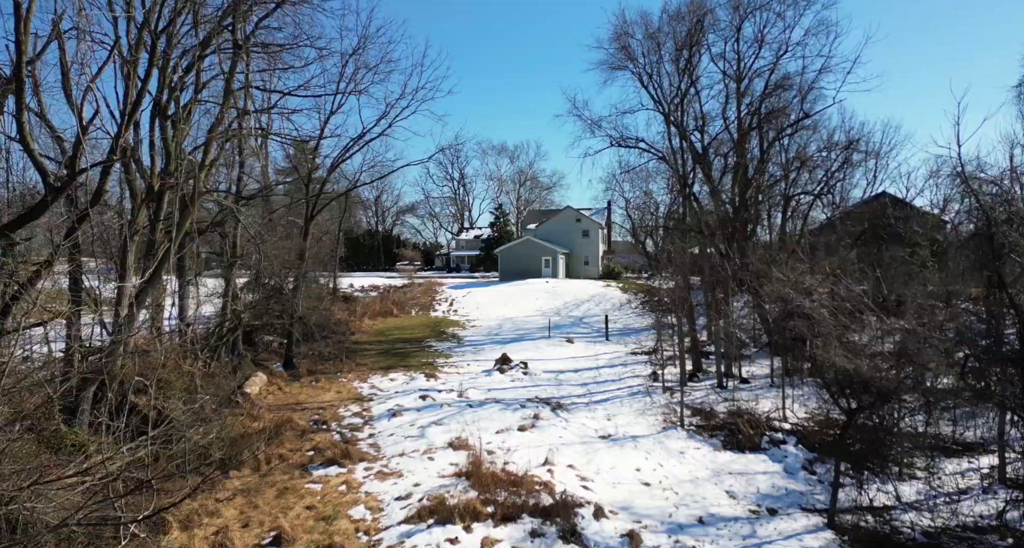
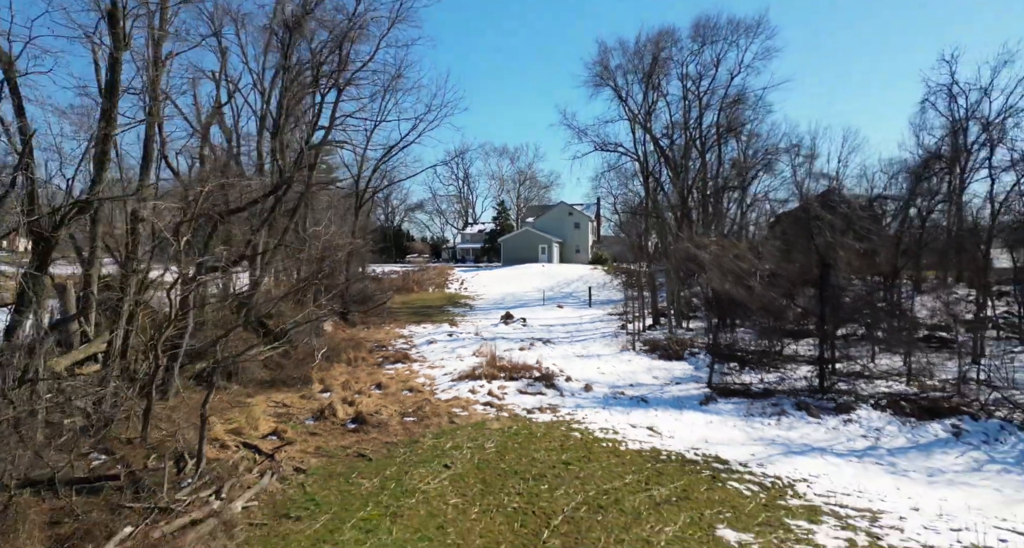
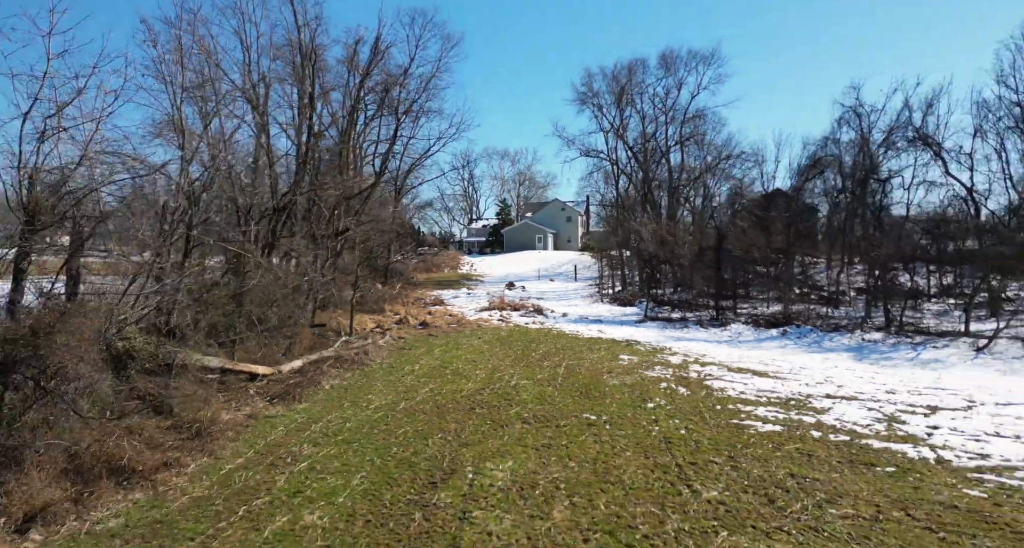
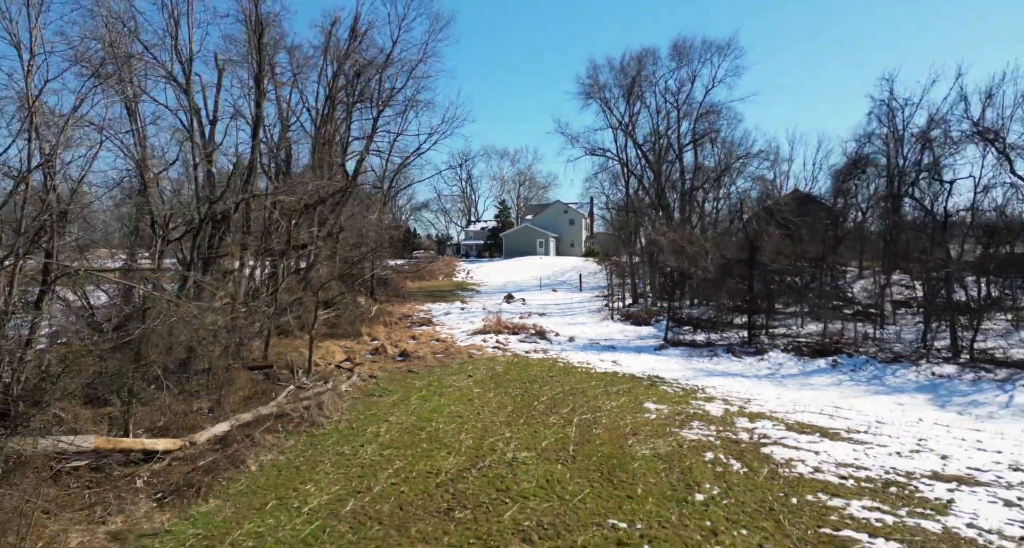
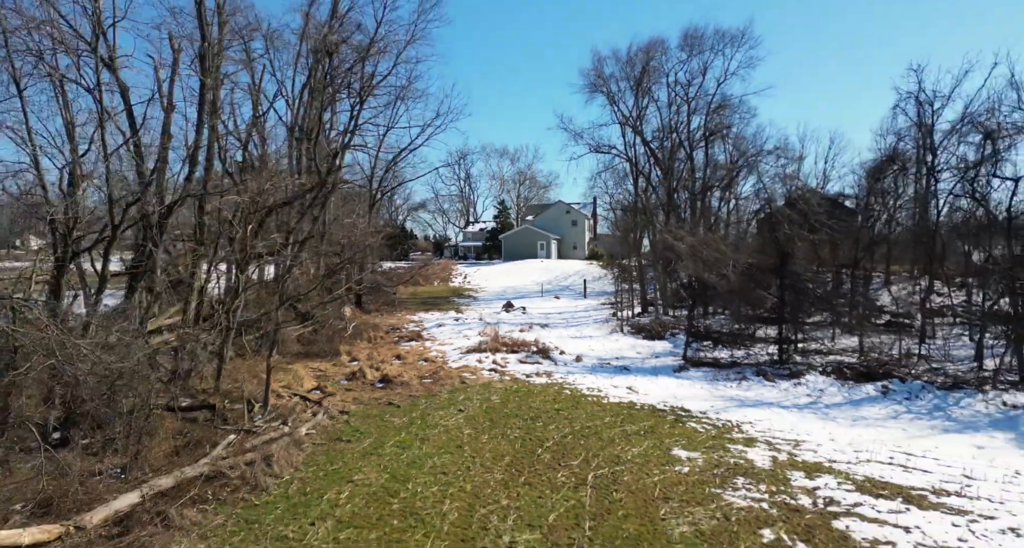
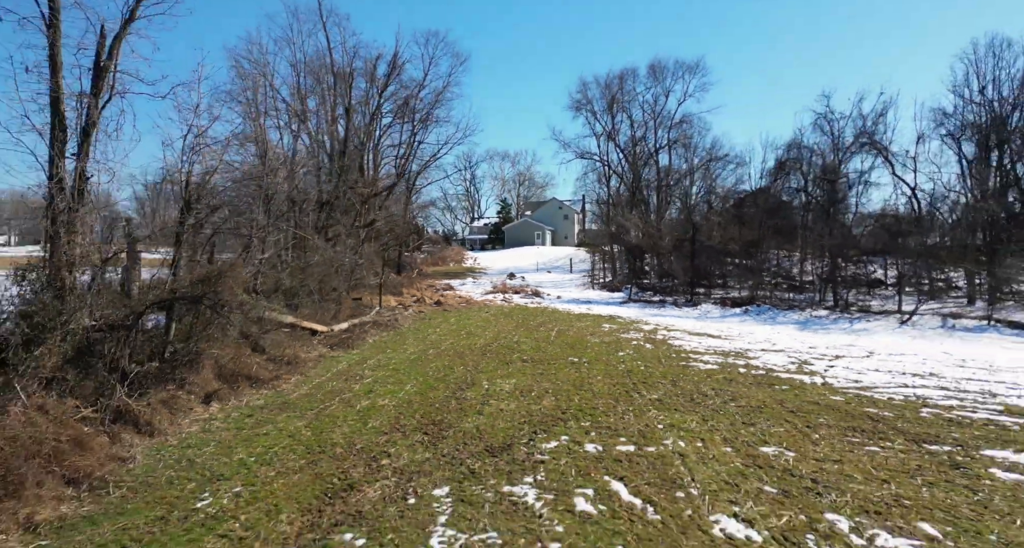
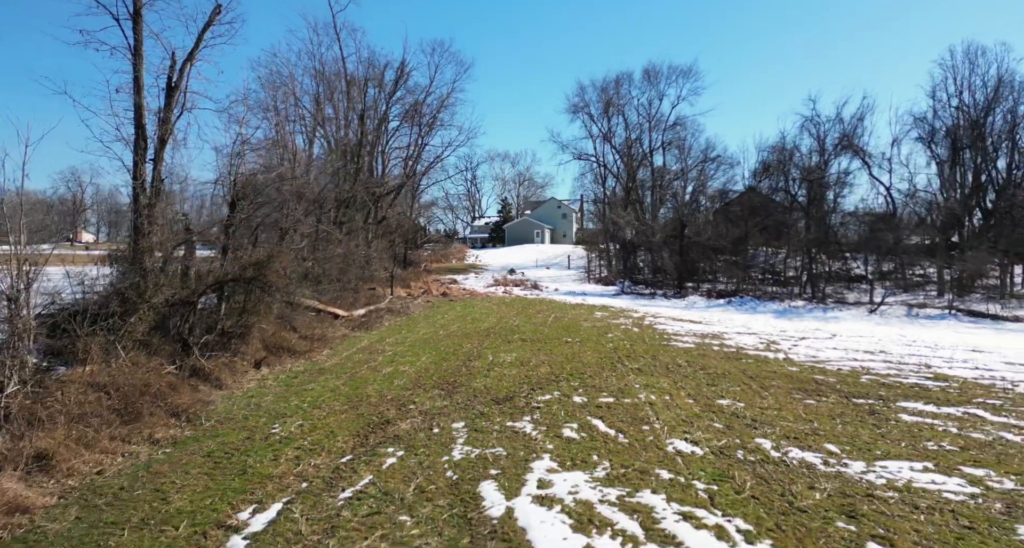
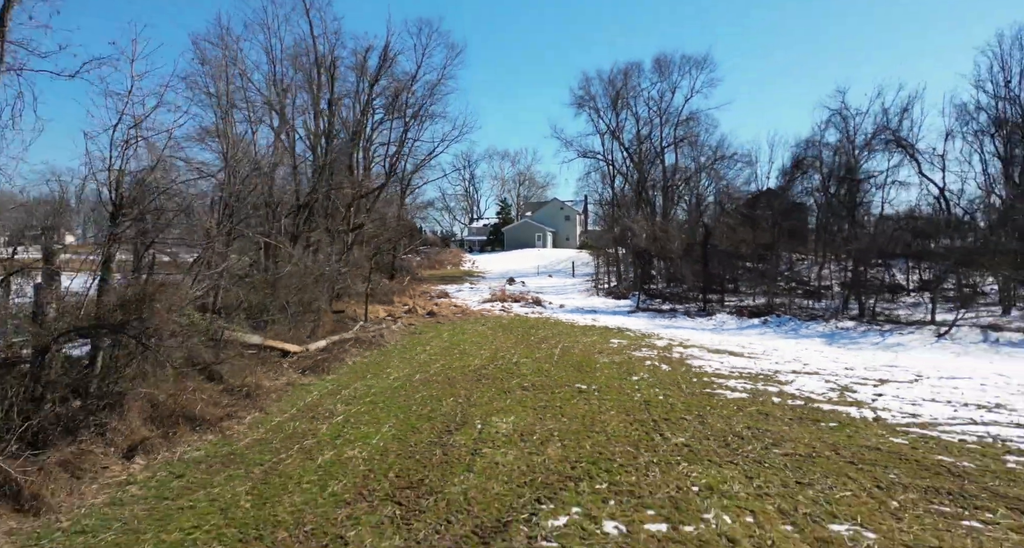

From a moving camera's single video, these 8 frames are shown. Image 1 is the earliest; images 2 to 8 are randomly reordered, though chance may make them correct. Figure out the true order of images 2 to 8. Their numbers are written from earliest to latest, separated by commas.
2, 5, 4, 3, 8, 6, 7
